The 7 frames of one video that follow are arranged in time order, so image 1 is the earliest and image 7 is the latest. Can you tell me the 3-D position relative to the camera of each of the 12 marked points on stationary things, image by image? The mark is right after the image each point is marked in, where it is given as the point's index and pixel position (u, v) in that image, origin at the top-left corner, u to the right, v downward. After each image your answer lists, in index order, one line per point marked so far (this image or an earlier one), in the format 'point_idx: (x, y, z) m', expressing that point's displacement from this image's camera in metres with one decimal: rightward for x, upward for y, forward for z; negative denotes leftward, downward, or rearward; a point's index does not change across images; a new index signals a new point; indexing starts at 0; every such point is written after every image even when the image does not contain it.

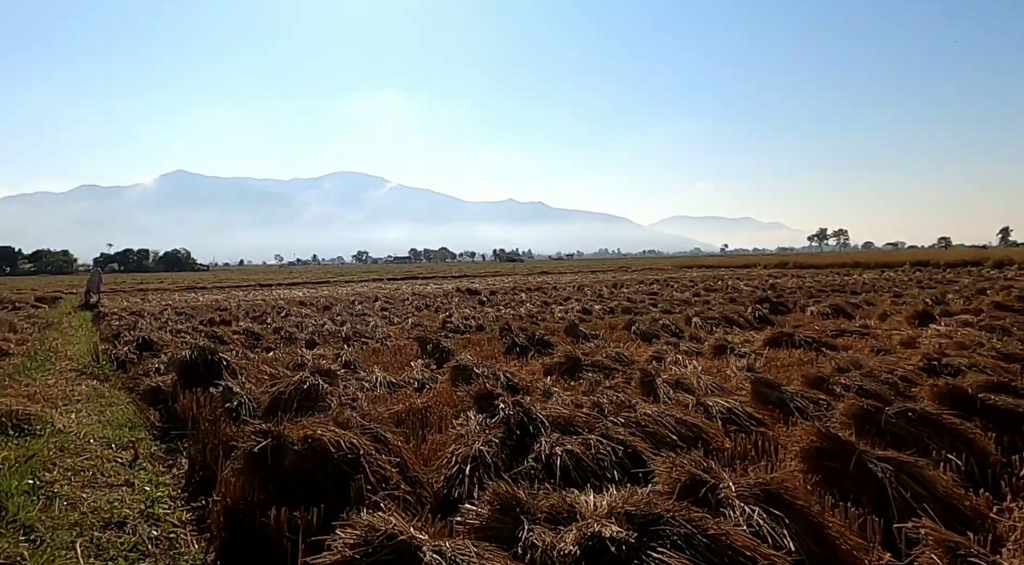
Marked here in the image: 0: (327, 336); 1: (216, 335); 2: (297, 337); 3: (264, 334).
0: (-3.8, -1.1, +14.2) m
1: (-5.9, -1.1, +13.7) m
2: (-4.4, -1.2, +14.1) m
3: (-5.2, -1.1, +14.6) m
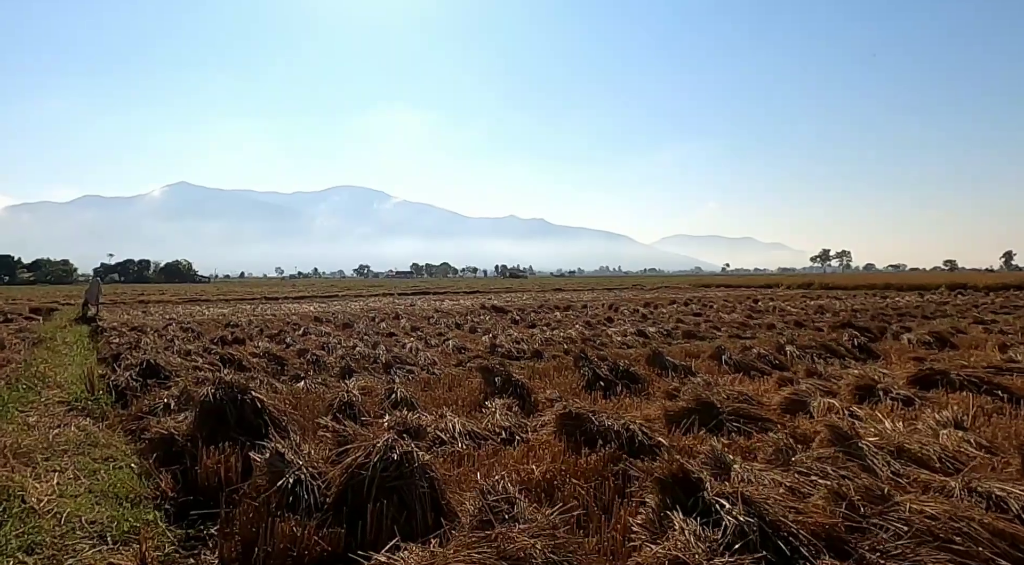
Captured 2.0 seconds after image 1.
0: (-2.6, -1.4, +12.2) m
1: (-4.7, -1.3, +11.7) m
2: (-3.2, -1.4, +12.0) m
3: (-4.0, -1.4, +12.6) m
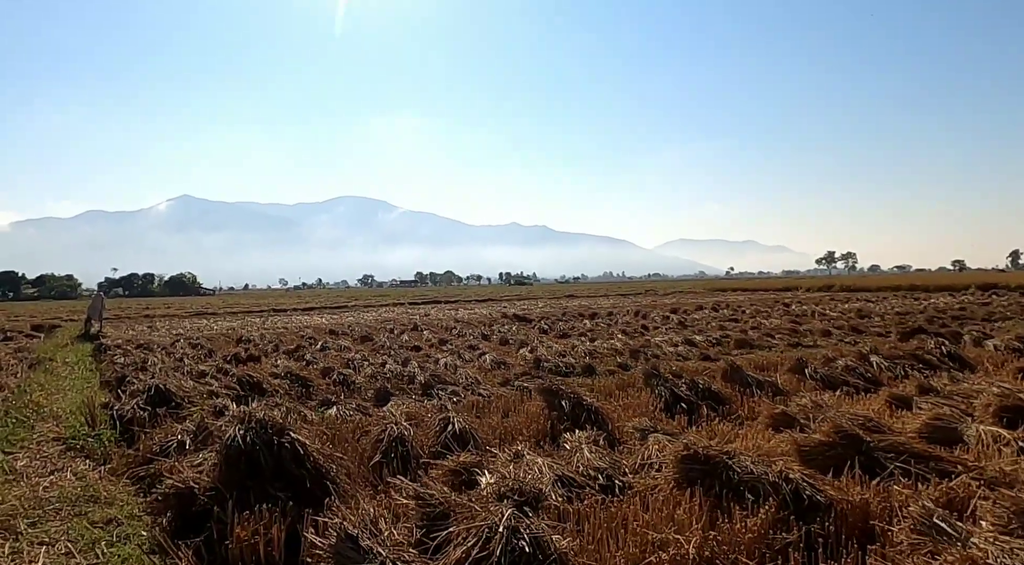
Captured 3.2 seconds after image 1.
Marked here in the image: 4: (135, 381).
0: (-1.8, -1.6, +10.8) m
1: (-3.9, -1.5, +10.4) m
2: (-2.4, -1.6, +10.7) m
3: (-3.2, -1.6, +11.2) m
4: (-6.1, -1.6, +11.1) m
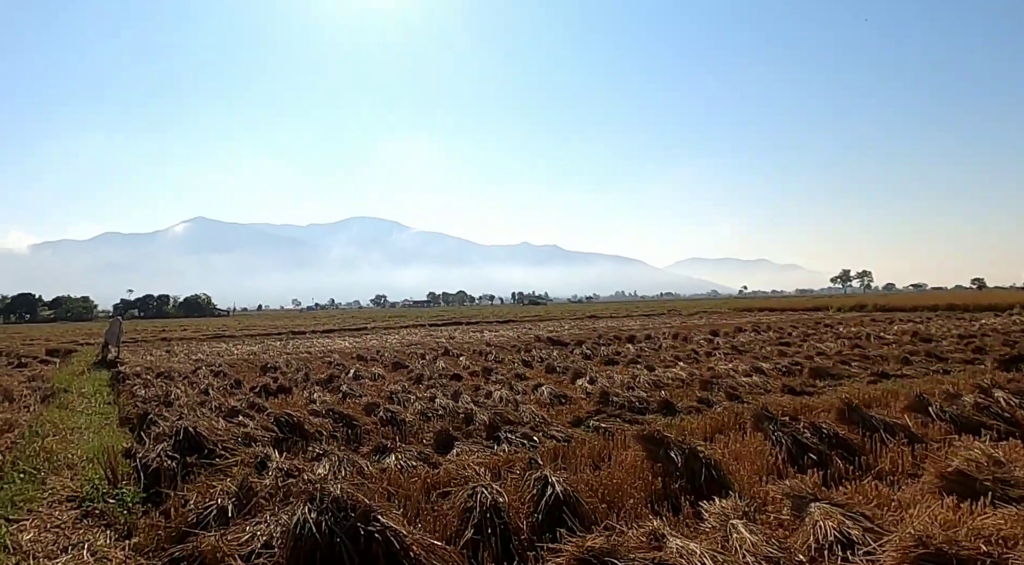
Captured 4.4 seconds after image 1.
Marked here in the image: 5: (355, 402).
0: (-0.8, -1.9, +9.5) m
1: (-2.9, -1.9, +9.1) m
2: (-1.4, -2.0, +9.4) m
3: (-2.2, -2.0, +10.0) m
4: (-5.1, -2.0, +9.9) m
5: (-2.6, -2.0, +11.6) m
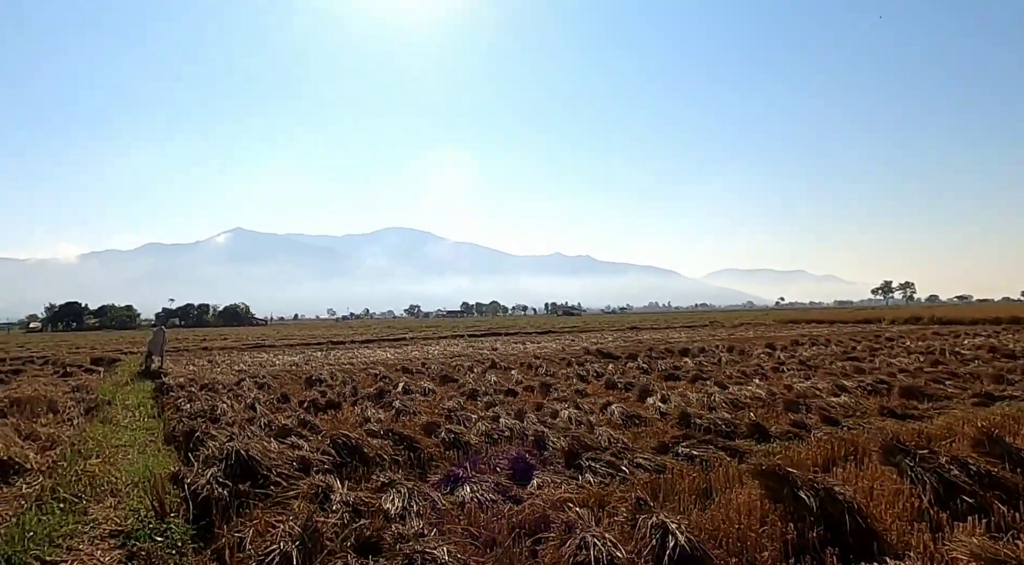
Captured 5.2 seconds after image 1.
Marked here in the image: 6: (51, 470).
0: (+0.2, -2.0, +8.6) m
1: (-1.9, -2.0, +8.3) m
2: (-0.4, -2.1, +8.6) m
3: (-1.2, -2.1, +9.1) m
4: (-4.1, -2.1, +9.2) m
5: (-1.6, -2.2, +10.8) m
6: (-5.5, -2.2, +8.2) m
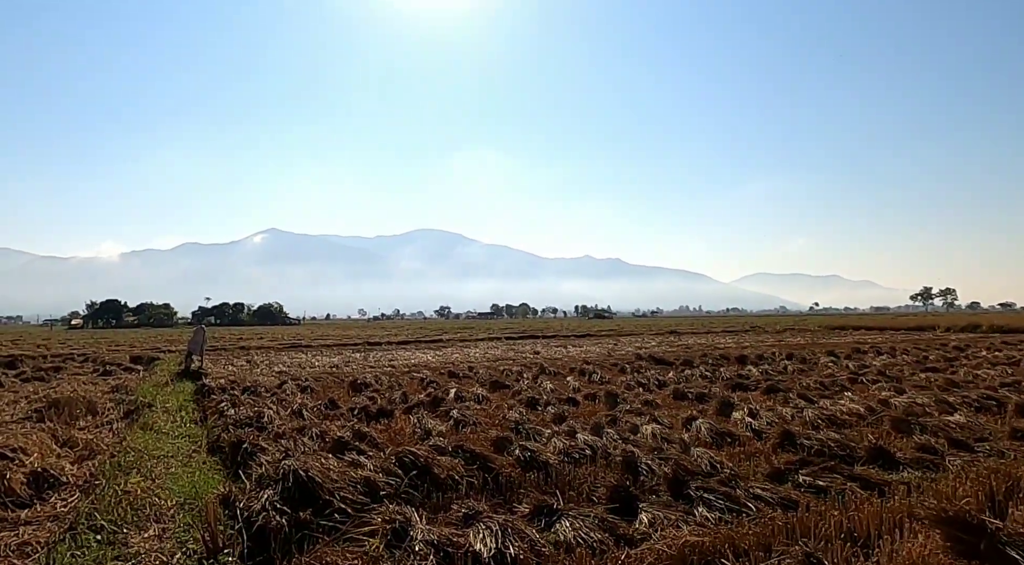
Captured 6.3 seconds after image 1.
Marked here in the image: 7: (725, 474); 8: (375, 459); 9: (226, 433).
0: (+1.2, -2.0, +7.5) m
1: (-0.9, -2.0, +7.3) m
2: (+0.6, -2.1, +7.5) m
3: (-0.2, -2.1, +8.1) m
4: (-3.1, -2.0, +8.3) m
5: (-0.5, -2.1, +9.8) m
6: (-4.5, -2.2, +7.4) m
7: (+2.3, -2.0, +7.3) m
8: (-1.5, -2.0, +7.8) m
9: (-4.1, -2.2, +9.9) m
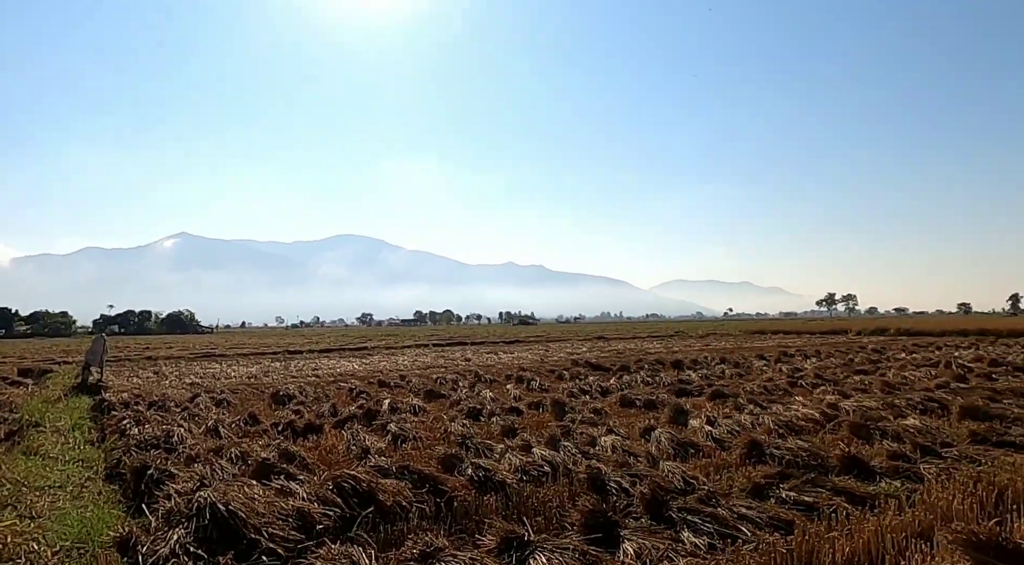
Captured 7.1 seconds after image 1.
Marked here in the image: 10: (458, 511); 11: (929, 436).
0: (+0.8, -2.0, +6.8) m
1: (-1.3, -1.9, +6.3) m
2: (+0.2, -2.1, +6.6) m
3: (-0.7, -2.1, +7.2) m
4: (-3.5, -2.0, +7.0) m
5: (-1.1, -2.2, +8.8) m
6: (-4.9, -2.1, +6.0) m
7: (+1.9, -2.0, +6.7) m
8: (-1.9, -2.0, +6.8) m
9: (-4.8, -2.2, +8.6) m
10: (-0.5, -2.0, +6.1) m
11: (+5.6, -2.1, +9.4) m
